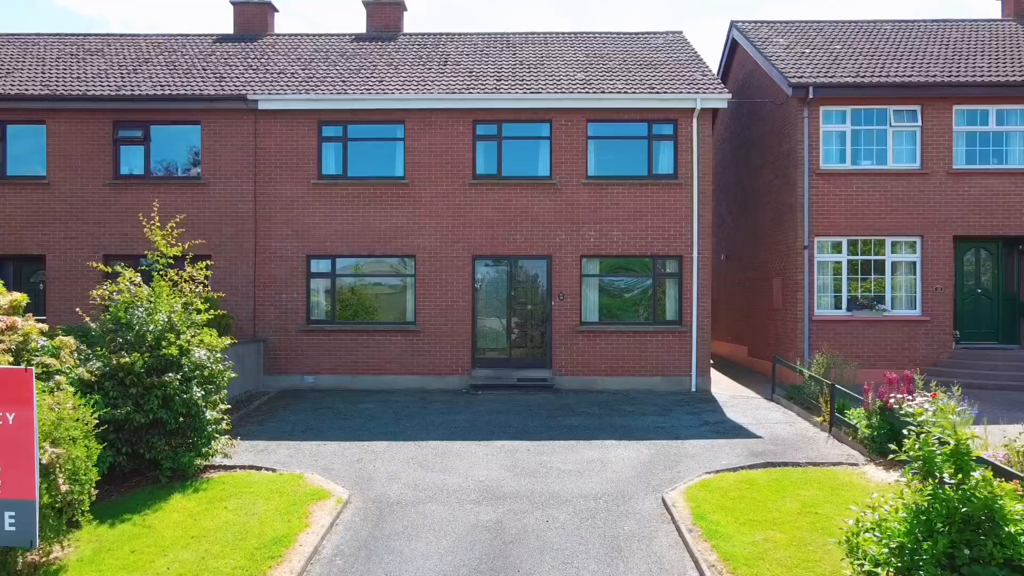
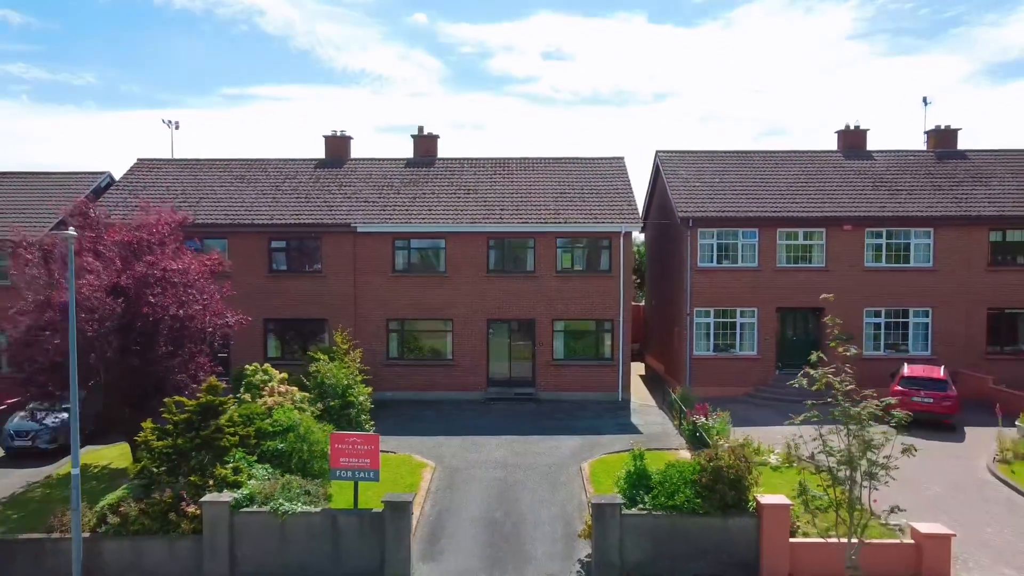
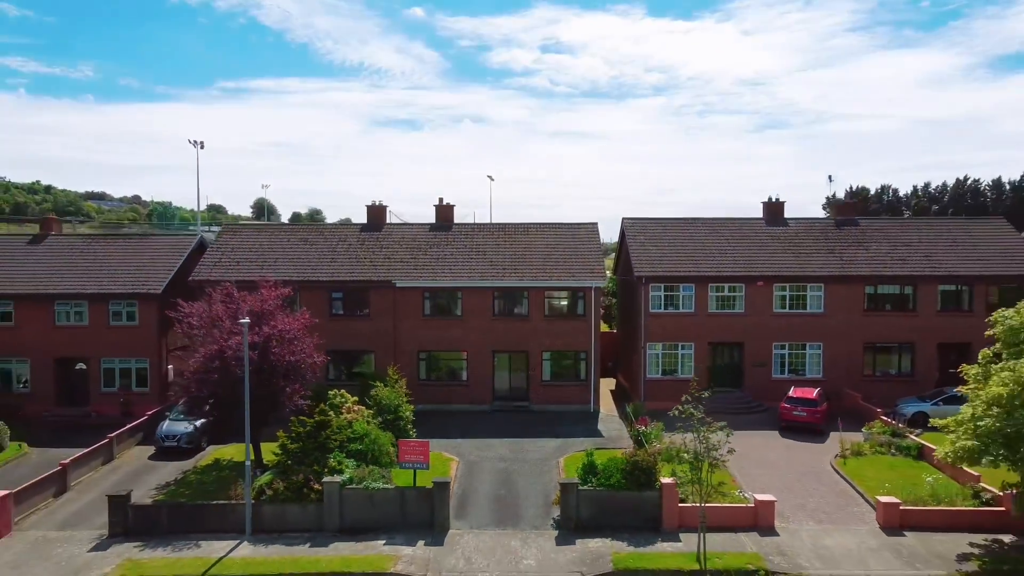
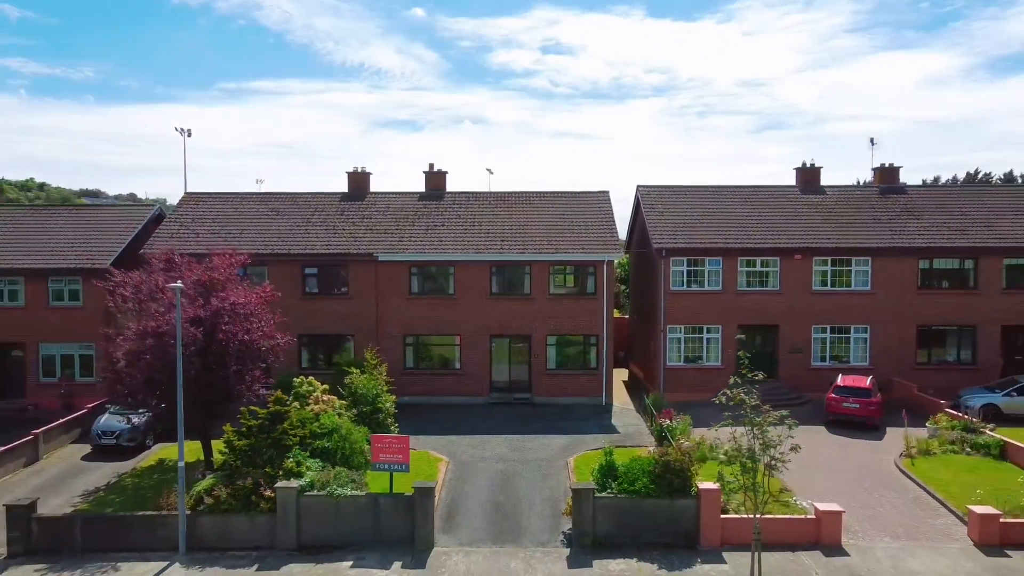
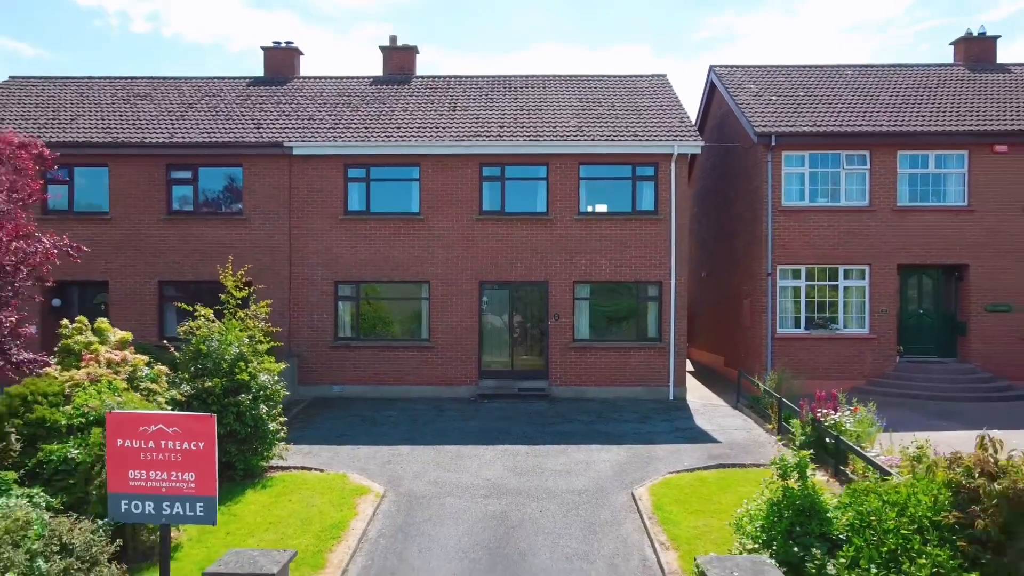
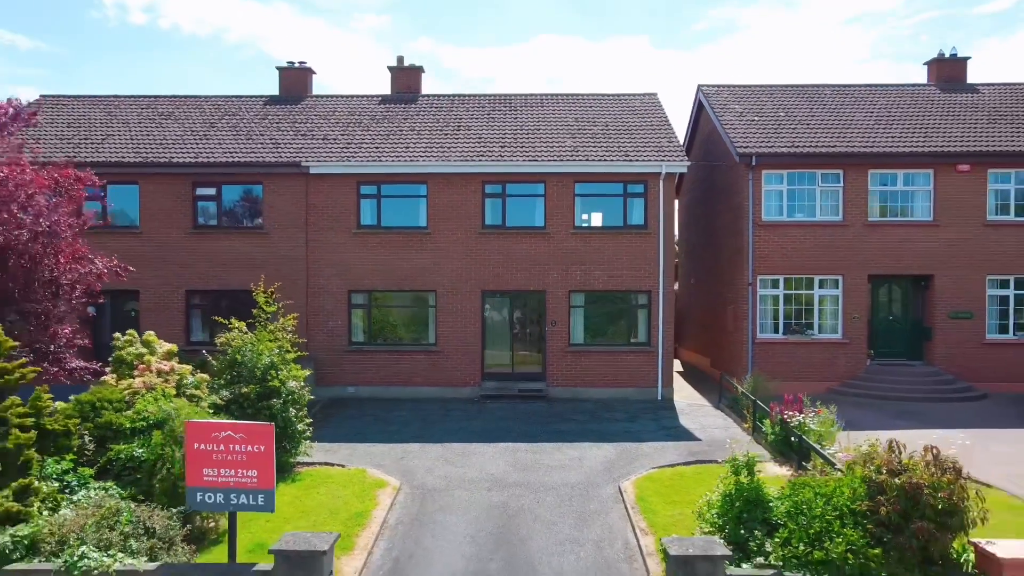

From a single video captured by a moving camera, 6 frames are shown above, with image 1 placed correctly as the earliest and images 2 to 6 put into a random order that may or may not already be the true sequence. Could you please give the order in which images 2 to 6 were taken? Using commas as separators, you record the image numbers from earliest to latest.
5, 6, 2, 4, 3
